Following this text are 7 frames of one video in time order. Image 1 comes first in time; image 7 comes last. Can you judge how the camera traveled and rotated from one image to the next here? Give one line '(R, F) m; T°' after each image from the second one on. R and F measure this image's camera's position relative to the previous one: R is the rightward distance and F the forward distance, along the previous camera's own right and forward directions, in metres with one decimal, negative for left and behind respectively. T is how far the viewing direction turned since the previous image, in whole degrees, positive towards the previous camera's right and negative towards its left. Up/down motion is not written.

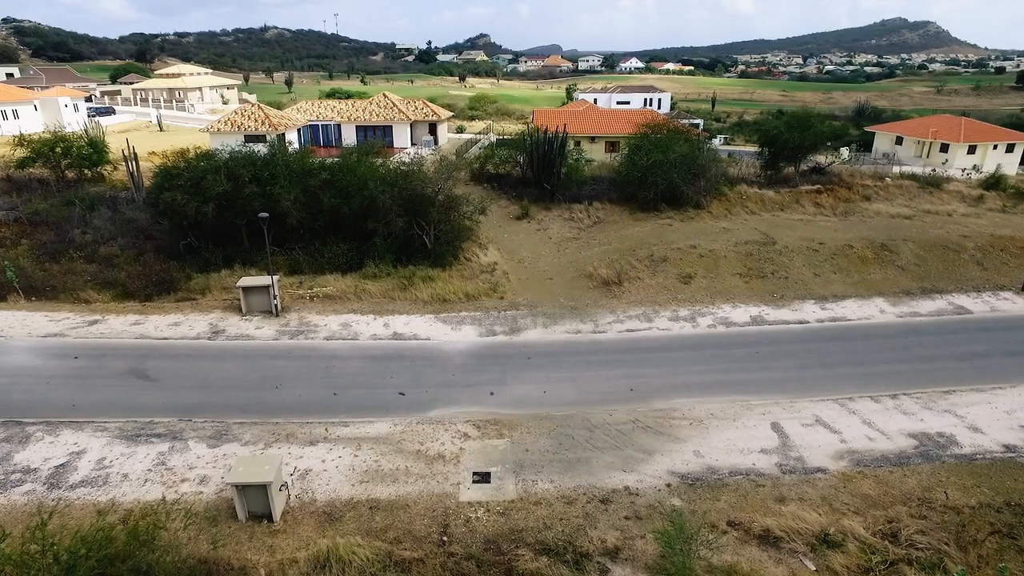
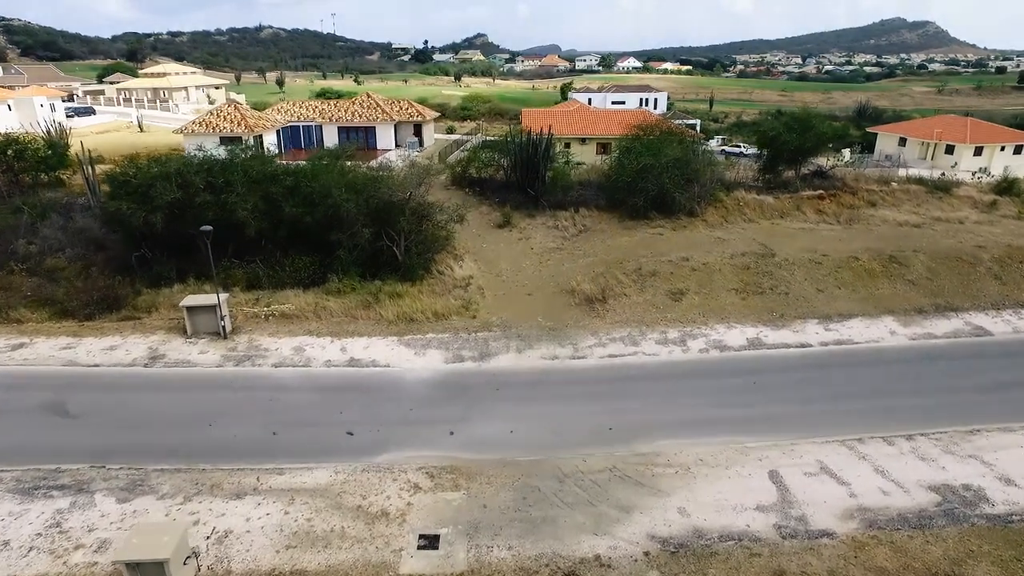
(+0.8, +2.0) m; 0°
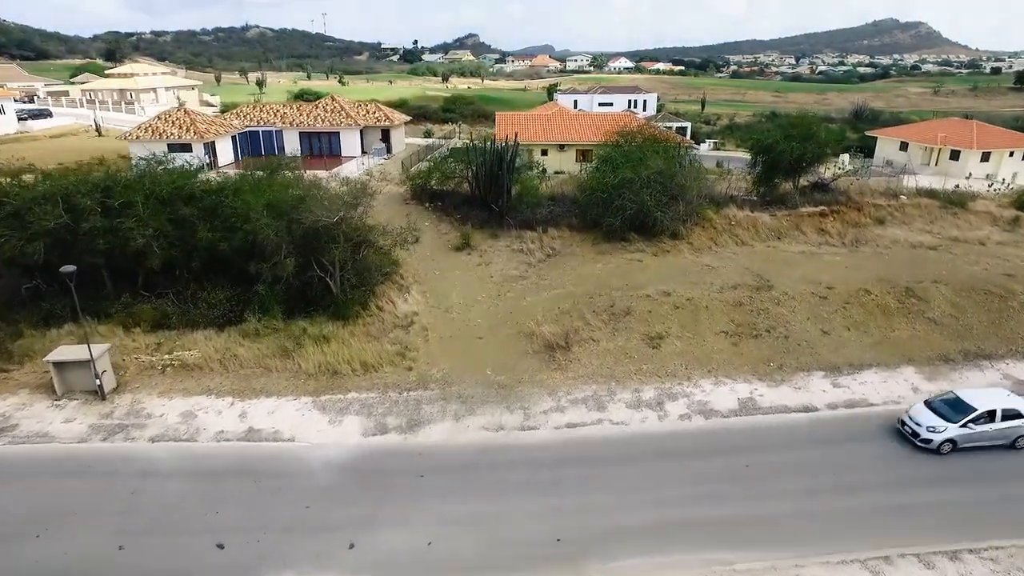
(+1.3, +3.5) m; 0°
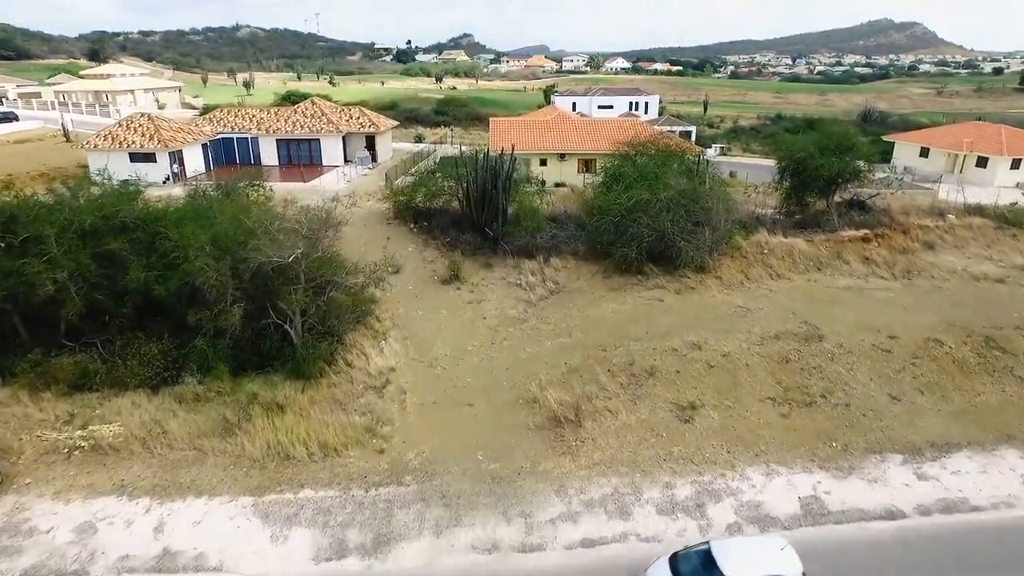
(0.0, +3.5) m; 0°
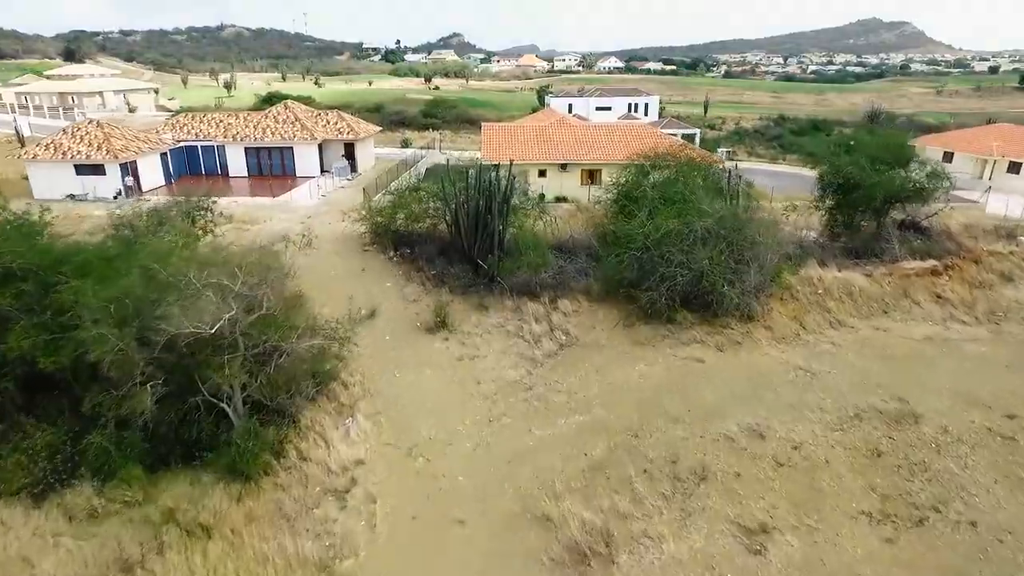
(-0.2, +3.9) m; +1°
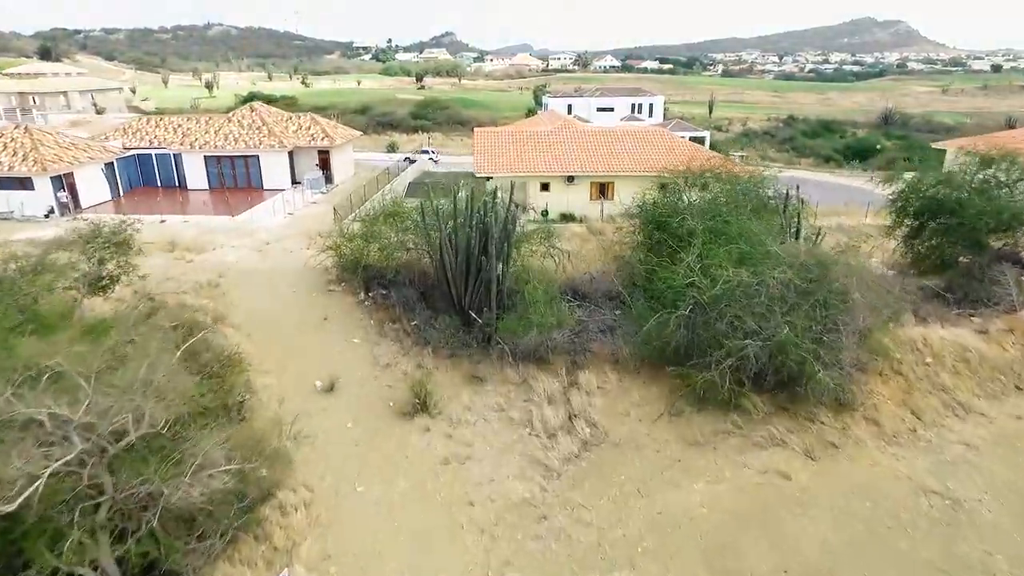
(-0.2, +4.5) m; +1°
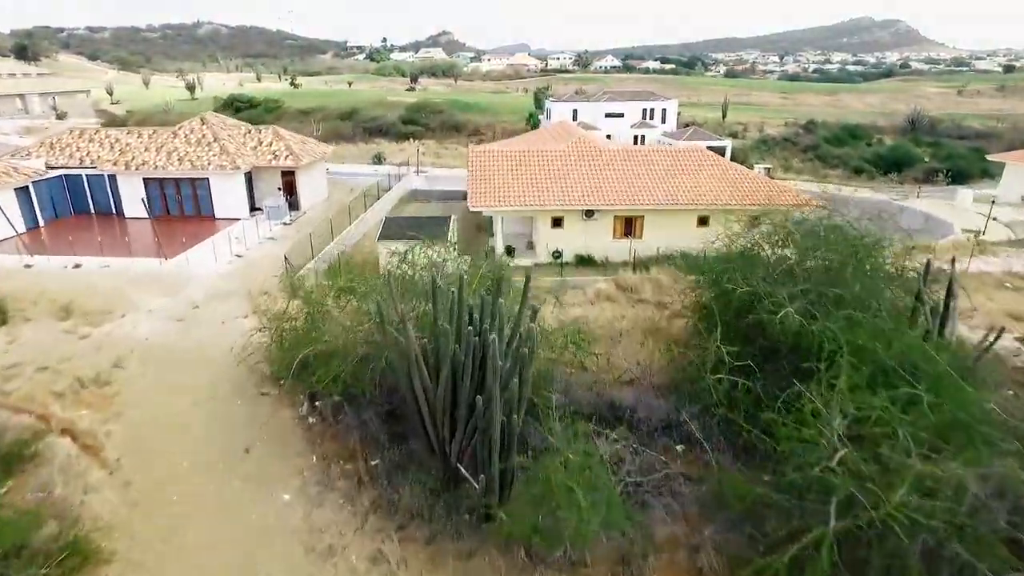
(-0.2, +5.5) m; 0°
